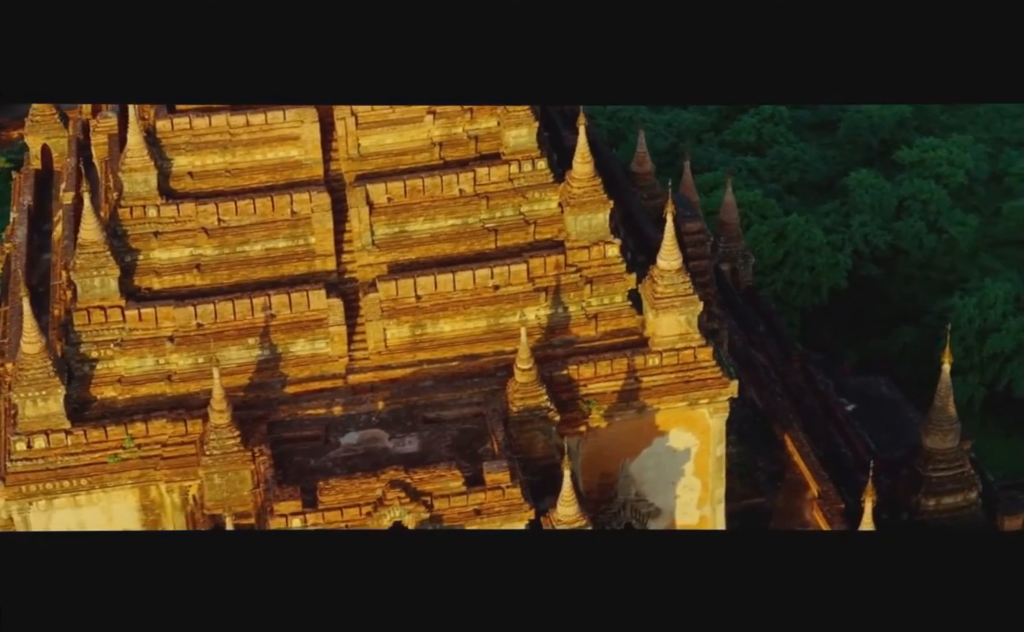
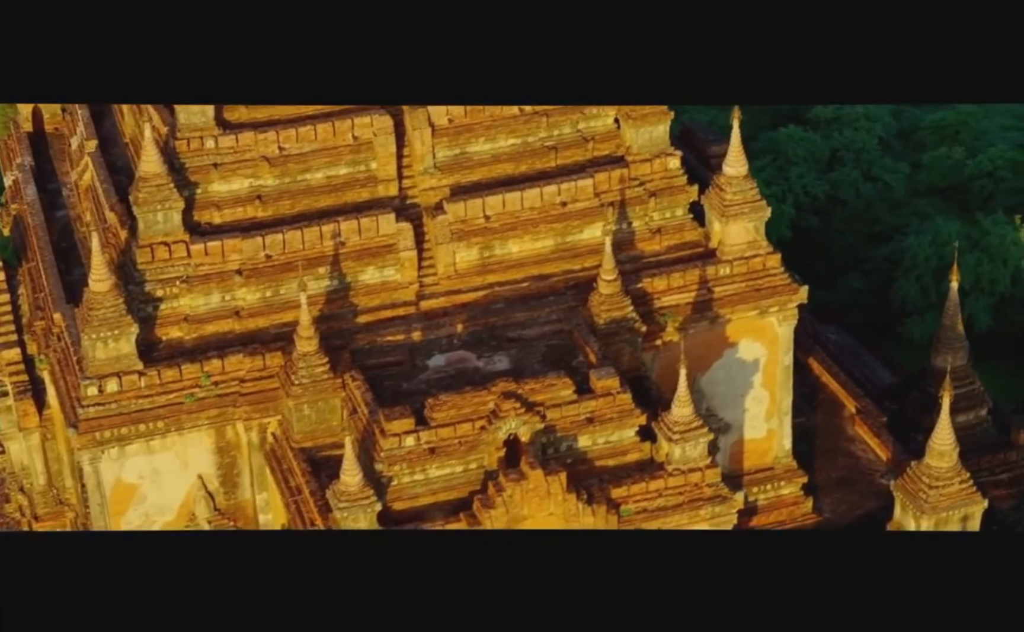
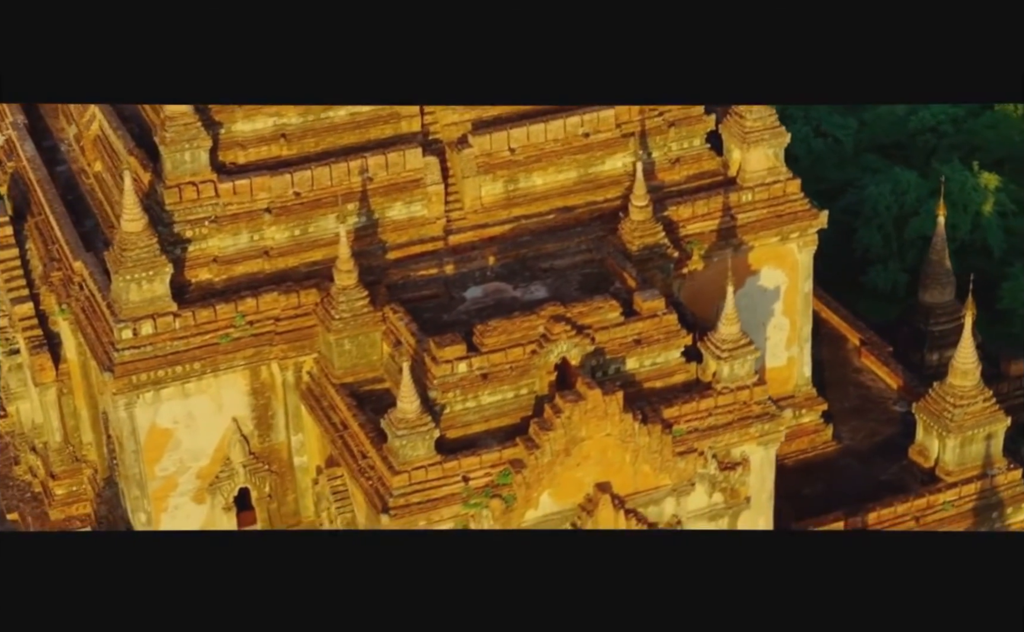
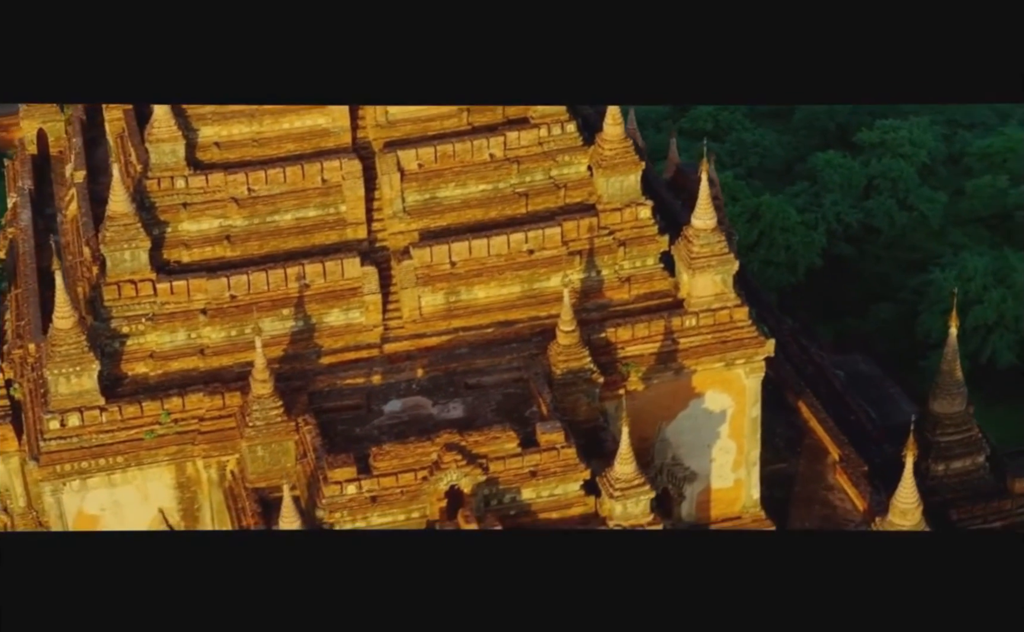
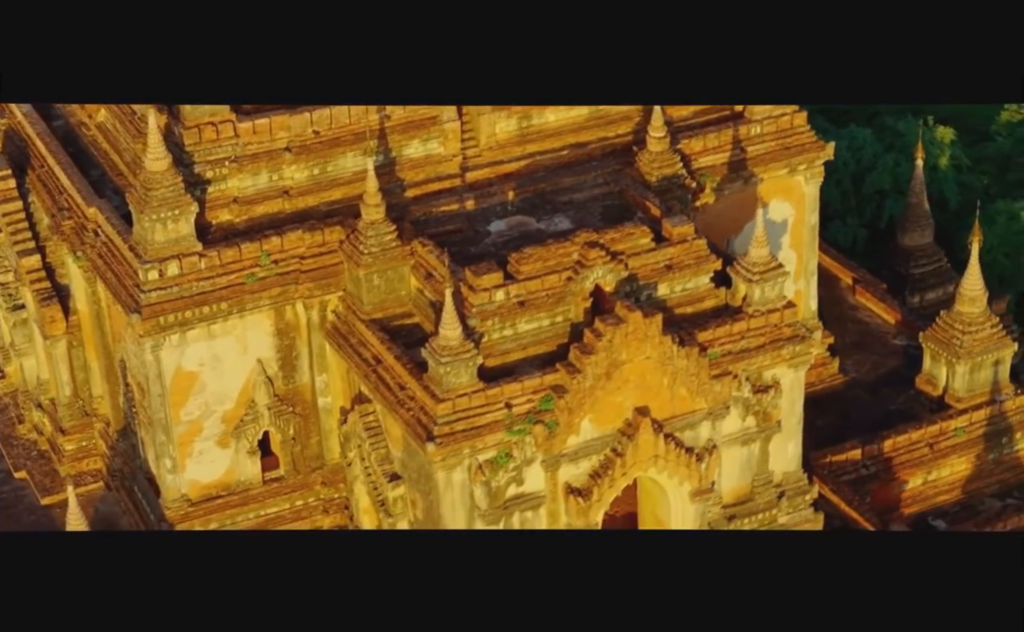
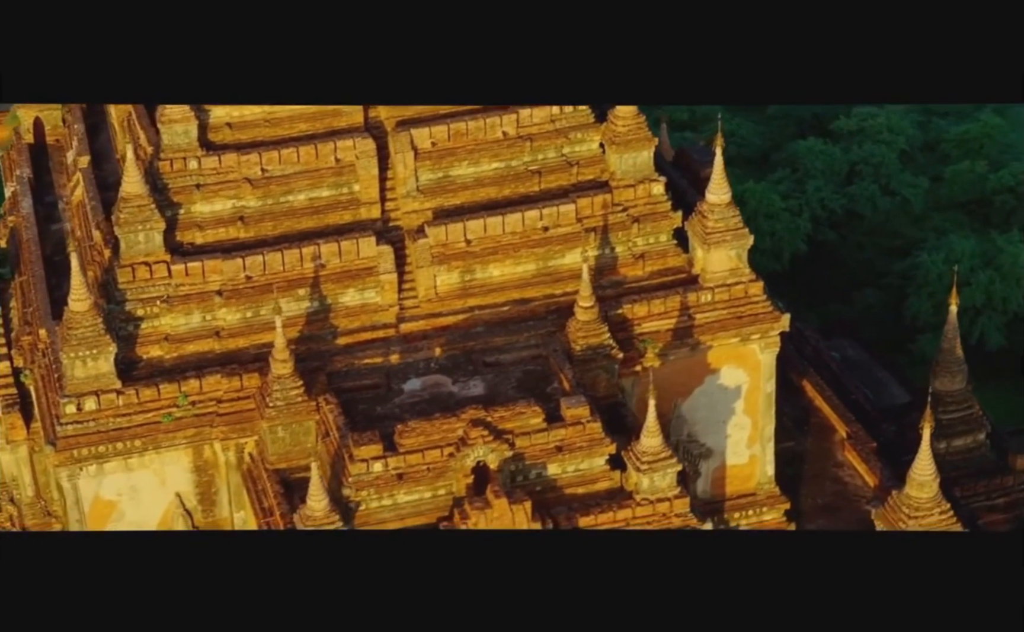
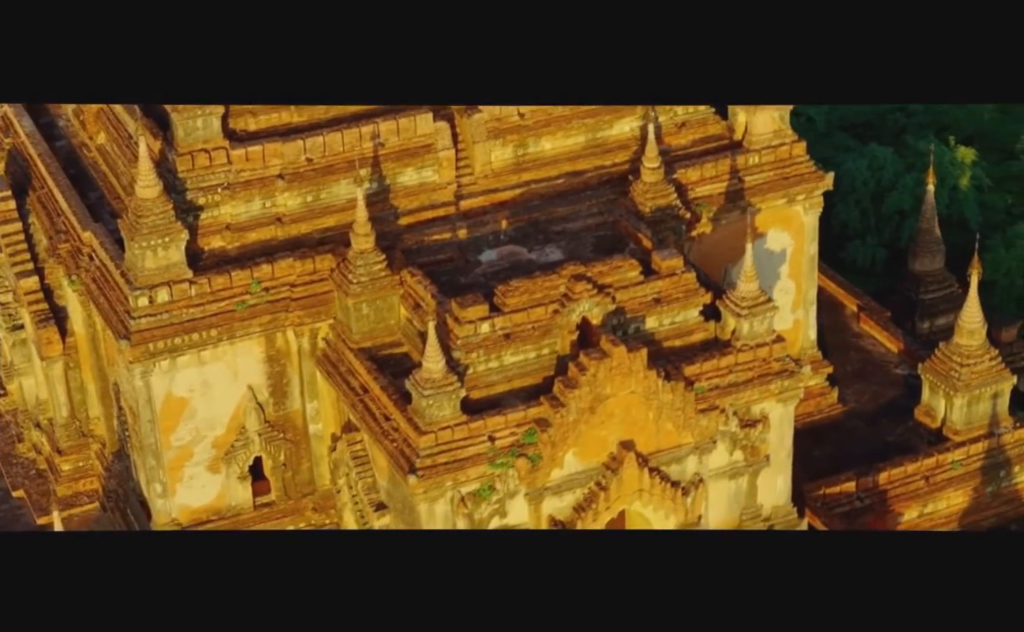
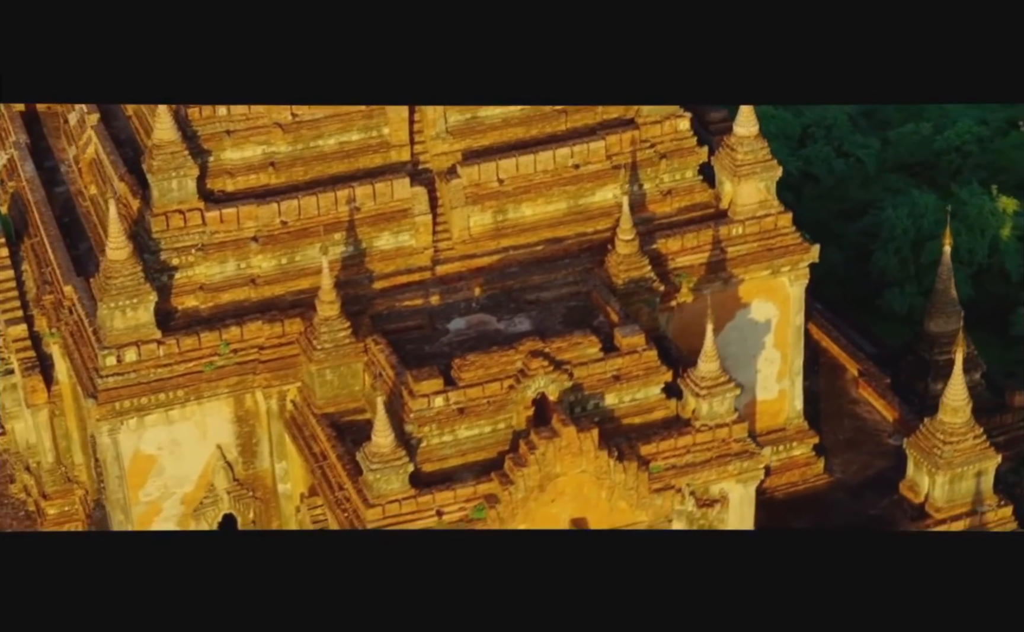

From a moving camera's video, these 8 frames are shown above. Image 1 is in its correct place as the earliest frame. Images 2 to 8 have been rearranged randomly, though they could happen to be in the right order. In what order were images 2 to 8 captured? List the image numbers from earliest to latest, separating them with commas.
4, 6, 2, 8, 3, 7, 5
